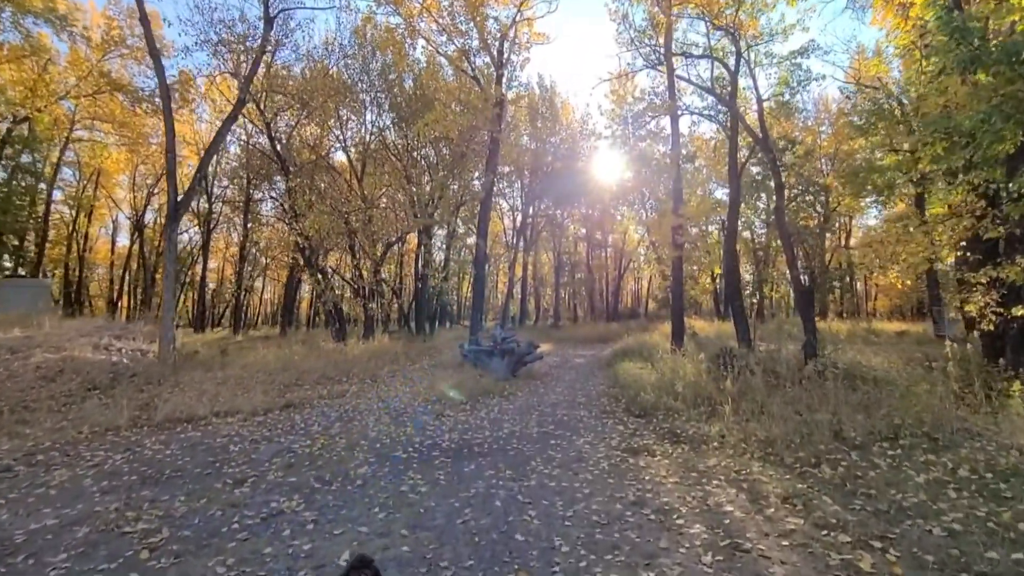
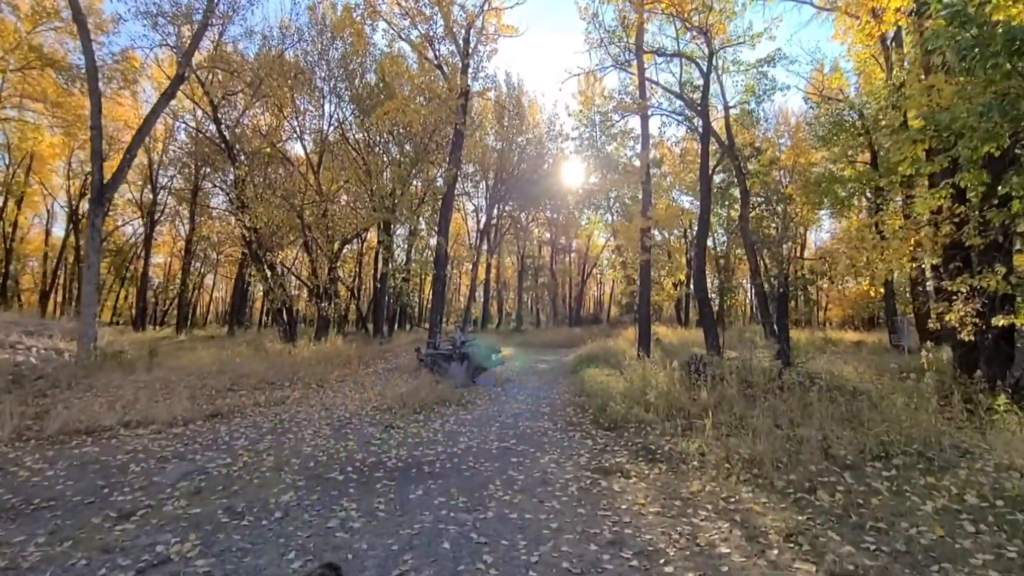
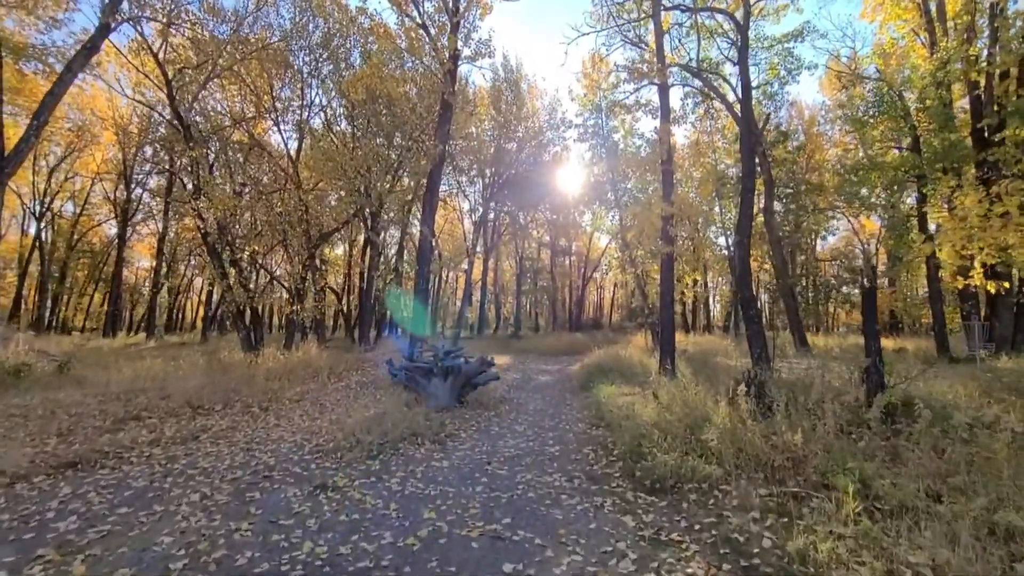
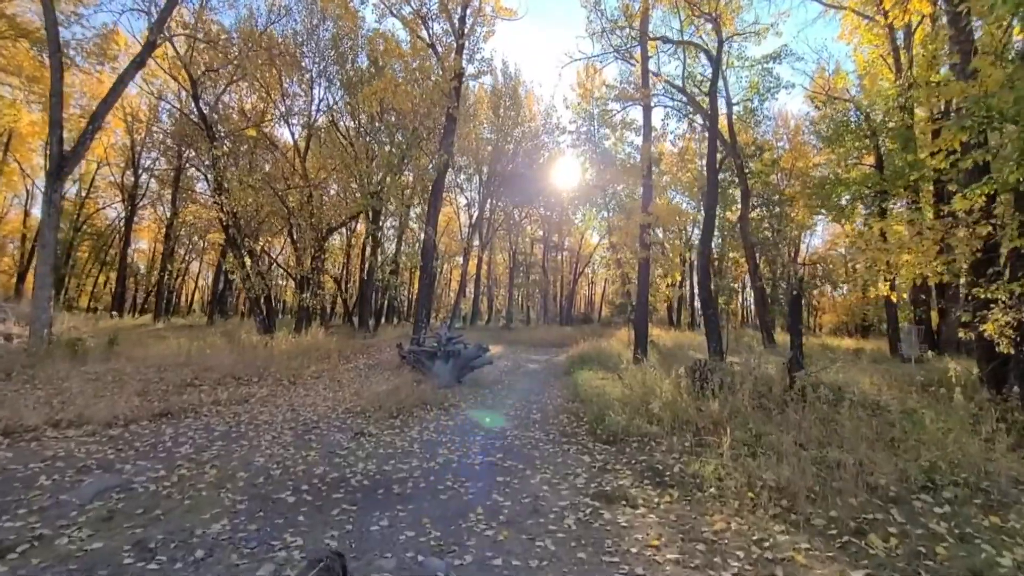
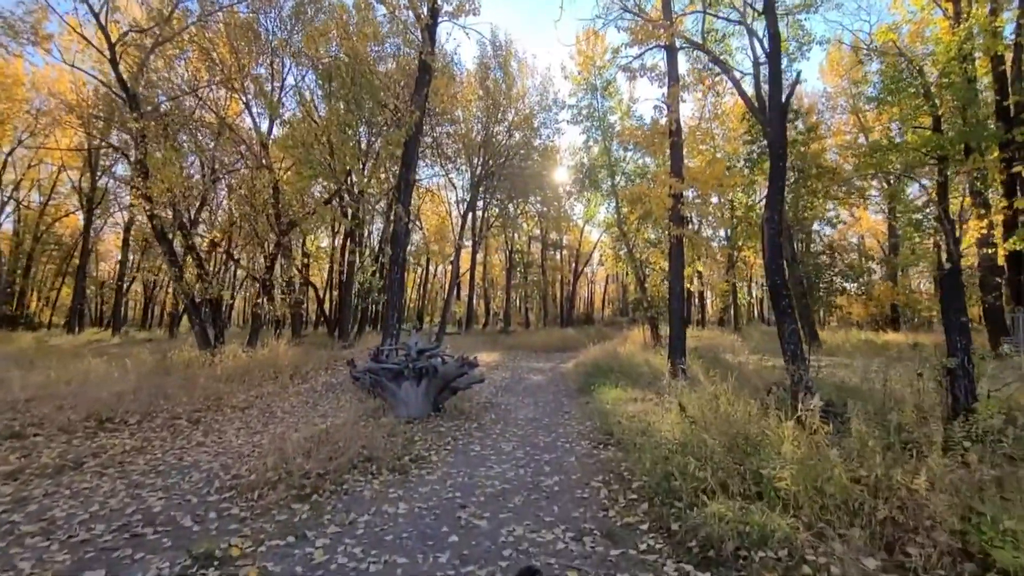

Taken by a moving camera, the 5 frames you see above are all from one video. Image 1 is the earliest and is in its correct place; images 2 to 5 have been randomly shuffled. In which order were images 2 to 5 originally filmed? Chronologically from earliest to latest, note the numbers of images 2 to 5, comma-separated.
2, 4, 3, 5
